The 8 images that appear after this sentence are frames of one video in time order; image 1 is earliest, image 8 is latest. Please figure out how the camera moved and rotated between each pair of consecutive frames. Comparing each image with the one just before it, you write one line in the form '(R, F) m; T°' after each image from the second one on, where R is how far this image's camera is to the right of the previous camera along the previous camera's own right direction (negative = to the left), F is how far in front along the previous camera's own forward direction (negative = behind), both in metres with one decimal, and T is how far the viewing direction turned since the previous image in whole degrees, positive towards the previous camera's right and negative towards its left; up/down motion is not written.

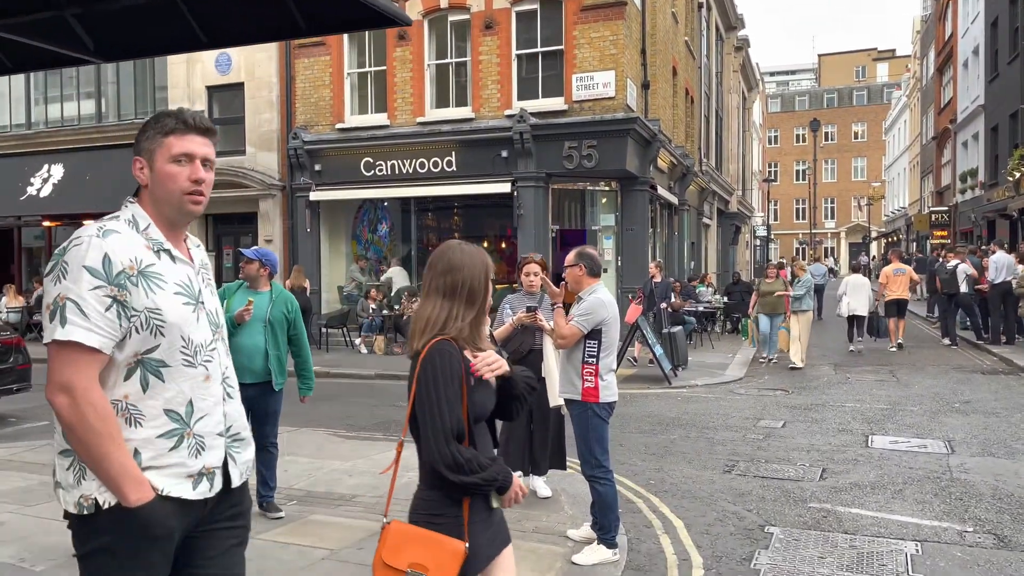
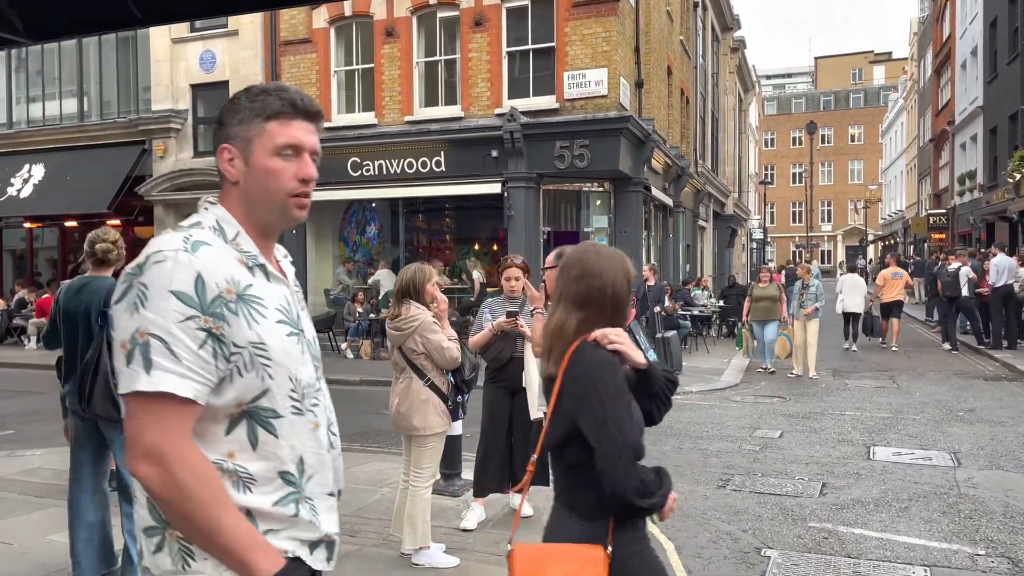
(+0.1, +0.4) m; 0°
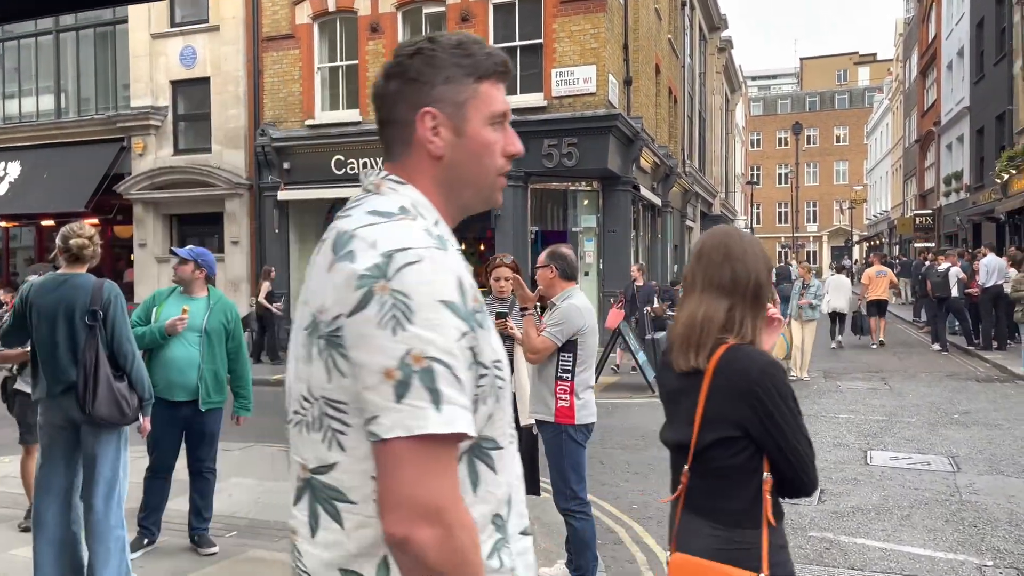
(0.0, +0.2) m; +1°
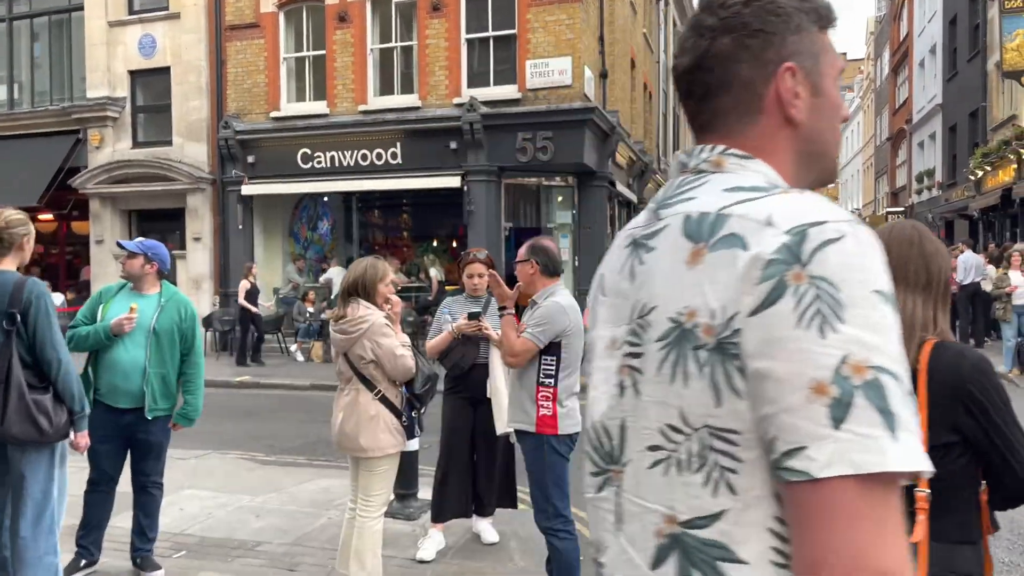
(0.0, +0.4) m; +2°
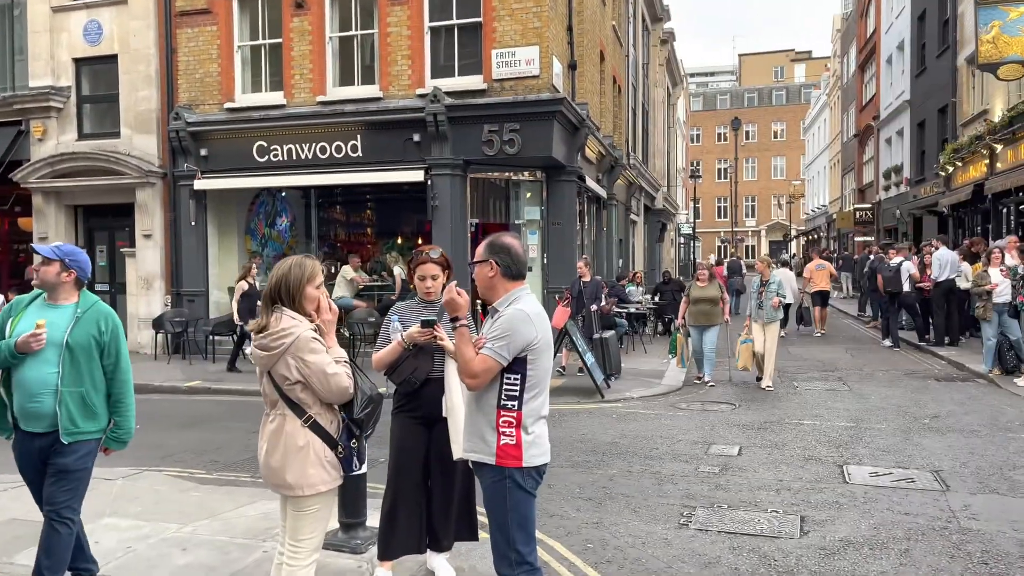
(+0.1, +0.5) m; +2°
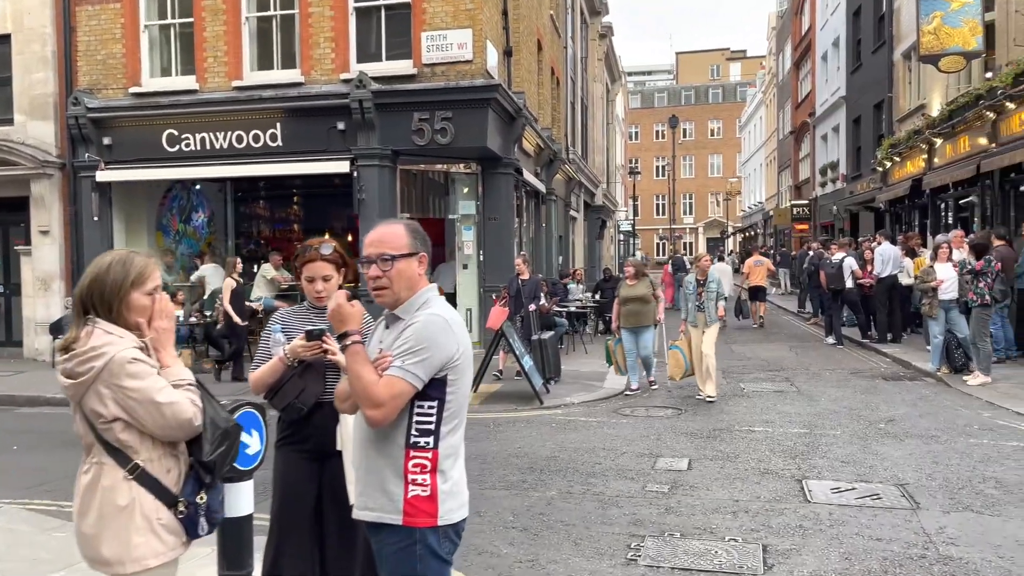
(+0.1, +0.8) m; +4°
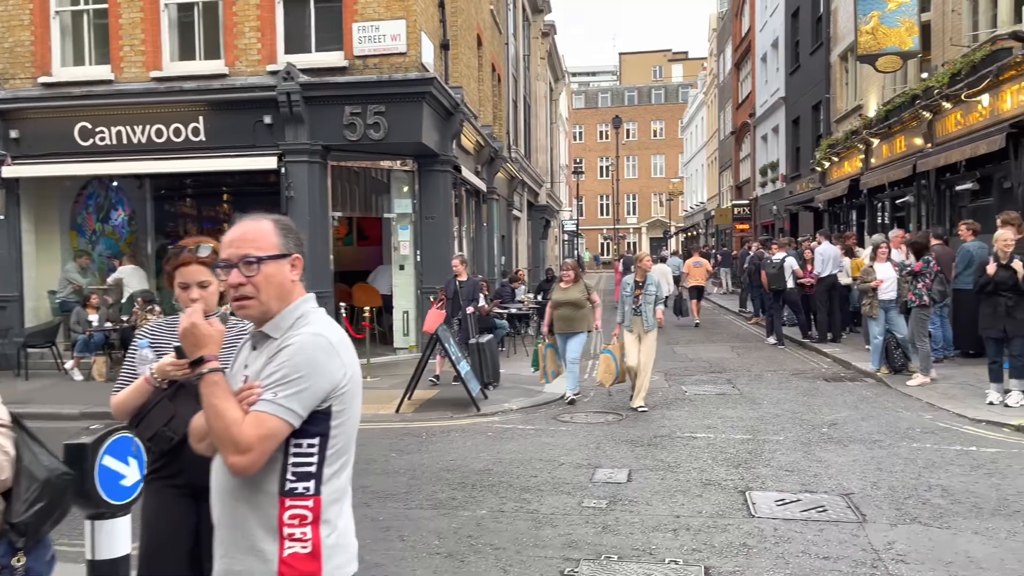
(+0.1, +0.4) m; +4°
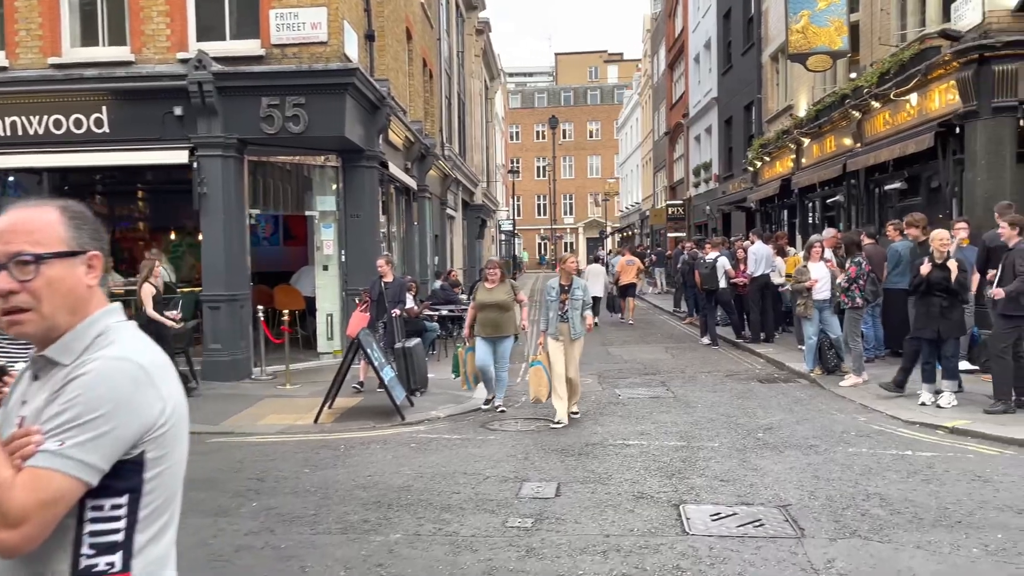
(+0.1, +0.4) m; +4°
